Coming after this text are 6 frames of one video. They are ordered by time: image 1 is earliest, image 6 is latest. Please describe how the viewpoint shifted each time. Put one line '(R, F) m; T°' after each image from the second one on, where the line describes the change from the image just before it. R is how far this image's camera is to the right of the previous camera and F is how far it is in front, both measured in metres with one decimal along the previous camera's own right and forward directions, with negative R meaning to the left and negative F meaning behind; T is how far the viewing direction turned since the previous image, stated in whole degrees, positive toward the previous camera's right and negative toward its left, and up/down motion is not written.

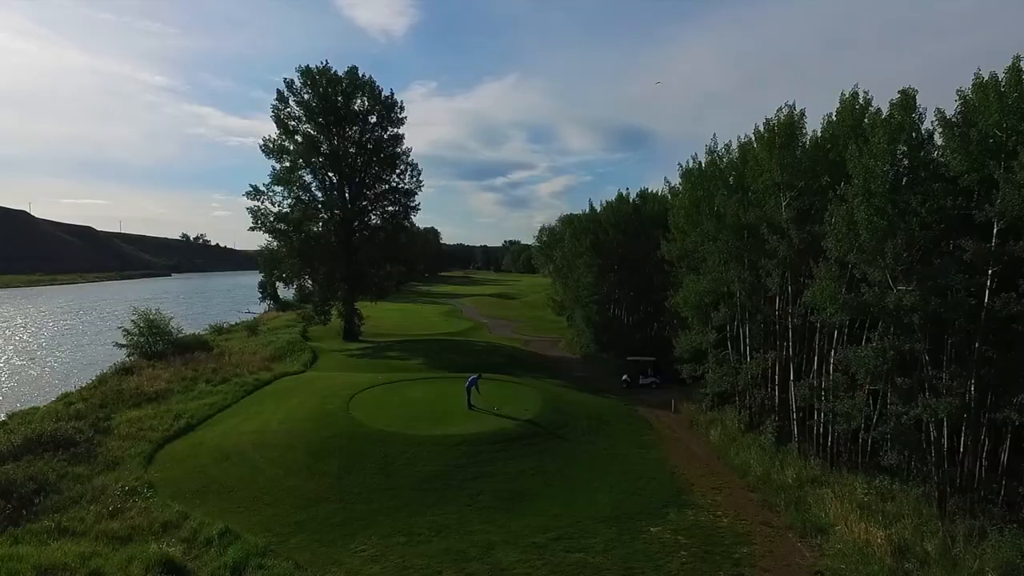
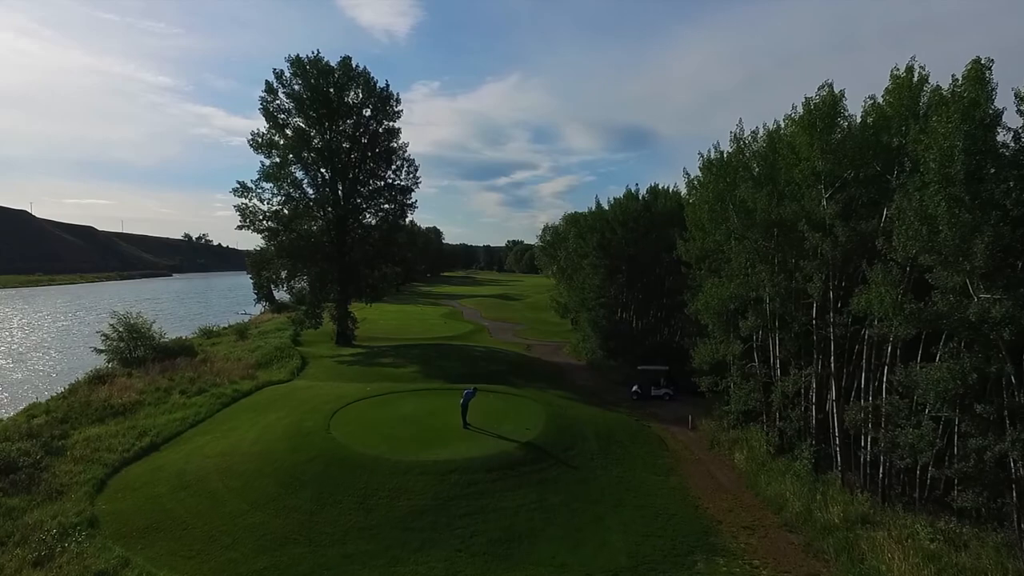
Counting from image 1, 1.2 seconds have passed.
(+0.1, +2.8) m; 0°
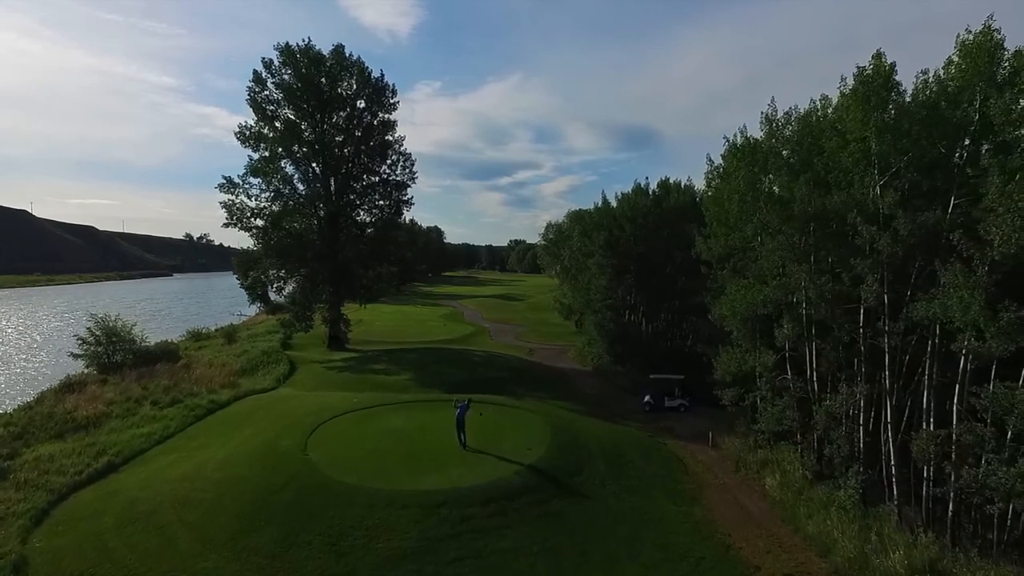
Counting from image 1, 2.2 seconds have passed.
(0.0, +2.7) m; 0°
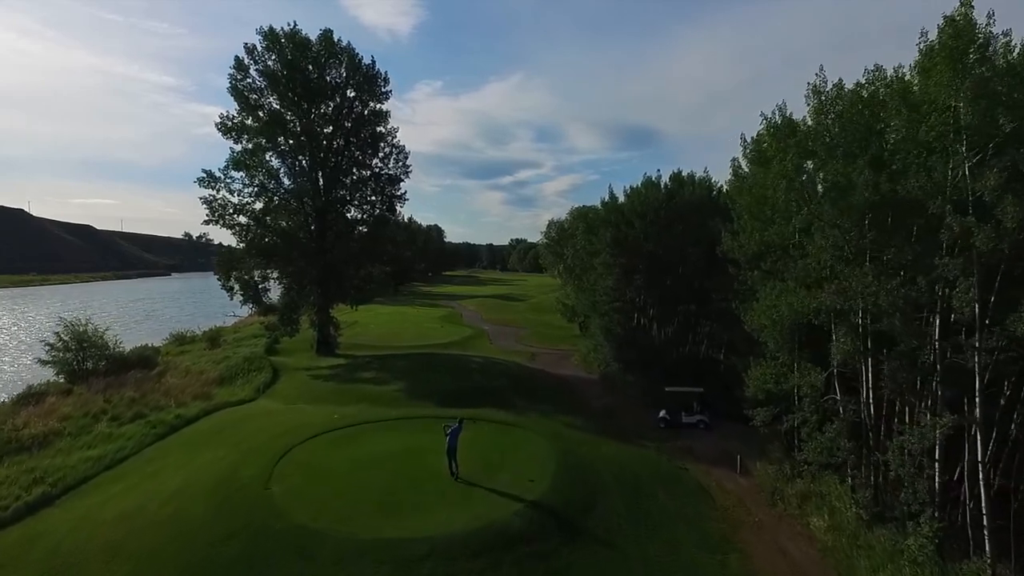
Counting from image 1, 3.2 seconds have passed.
(0.0, +3.1) m; 0°
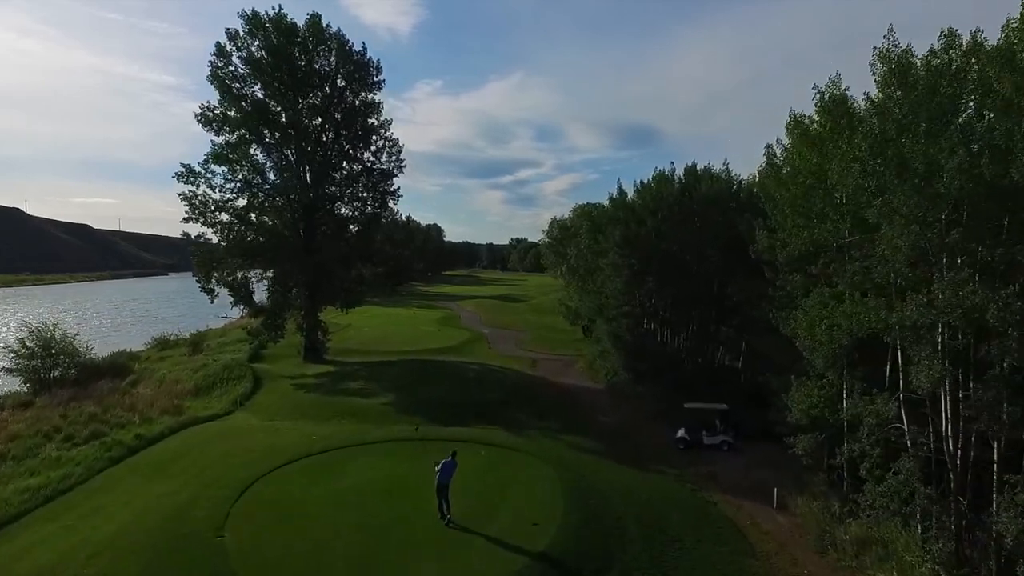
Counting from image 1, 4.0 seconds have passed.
(0.0, +3.0) m; 0°
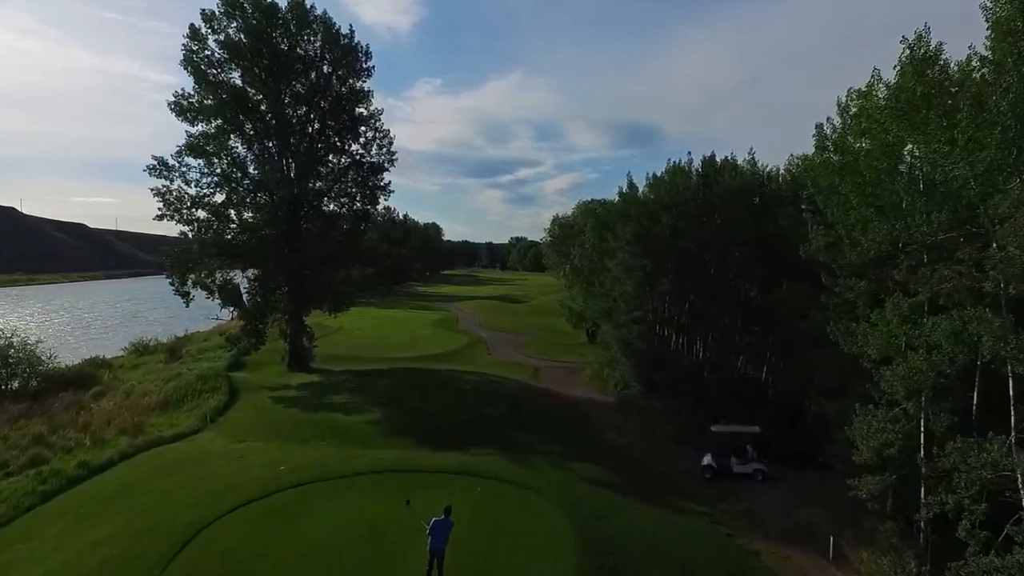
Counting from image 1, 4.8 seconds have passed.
(0.0, +3.2) m; 0°
